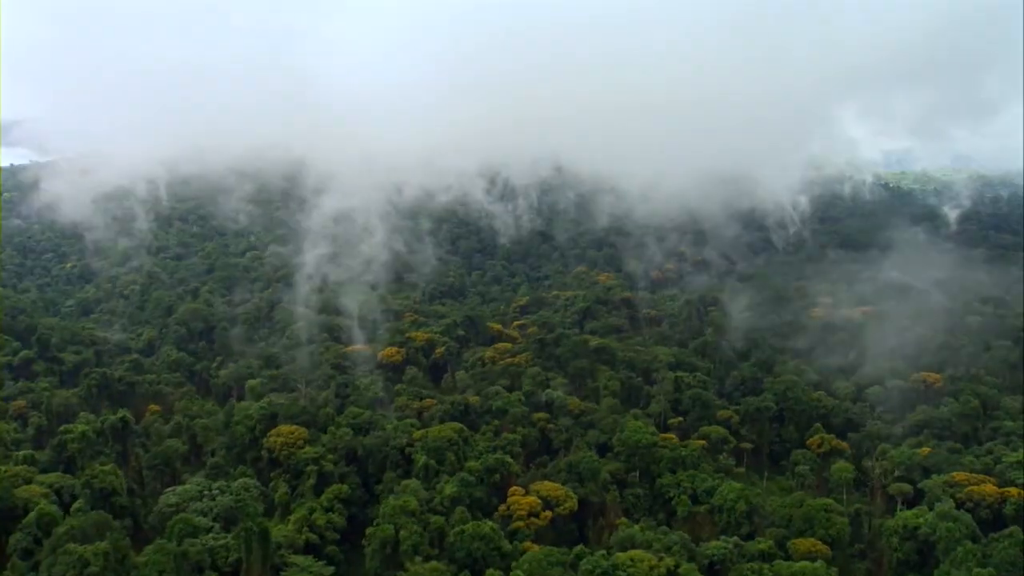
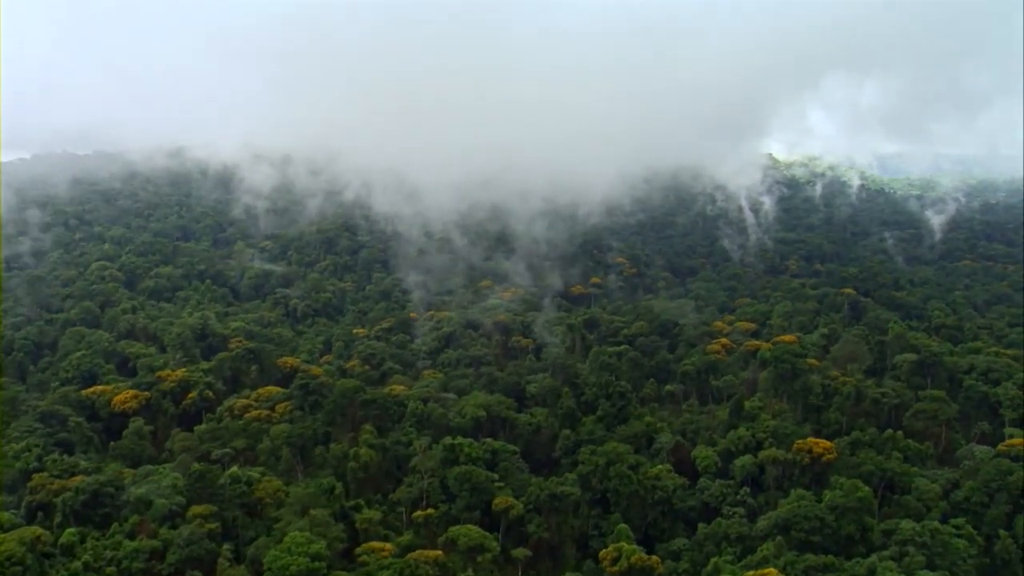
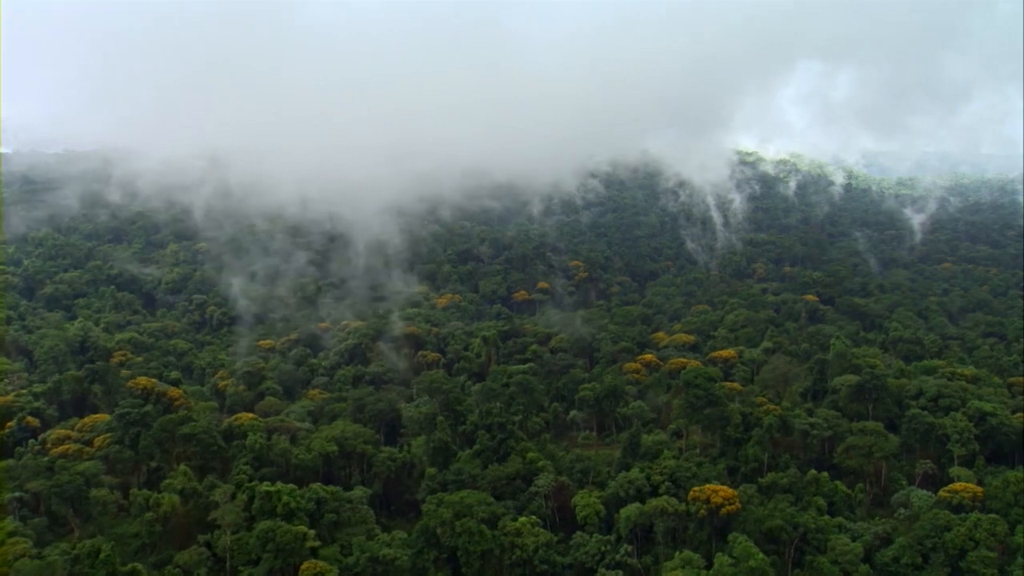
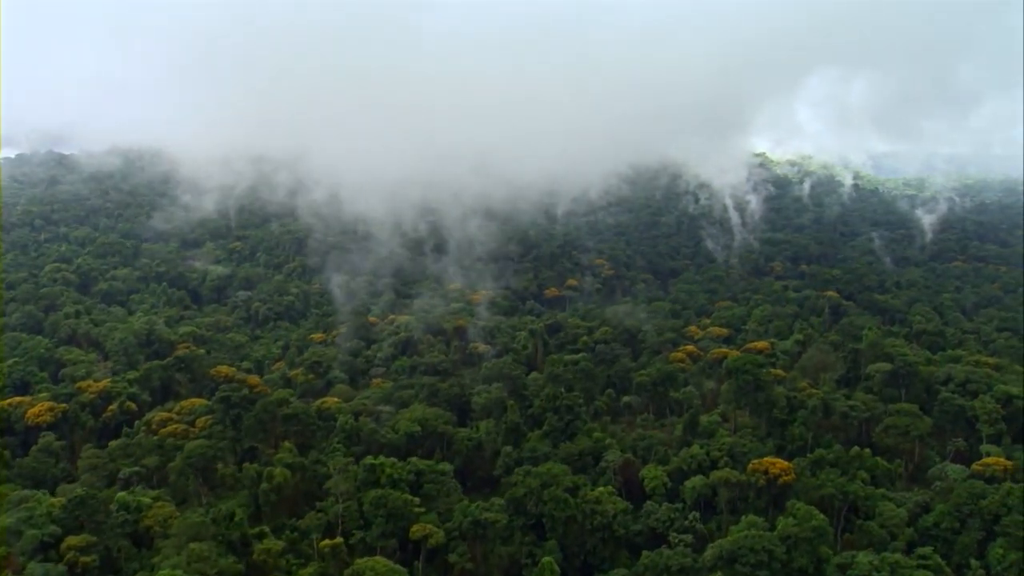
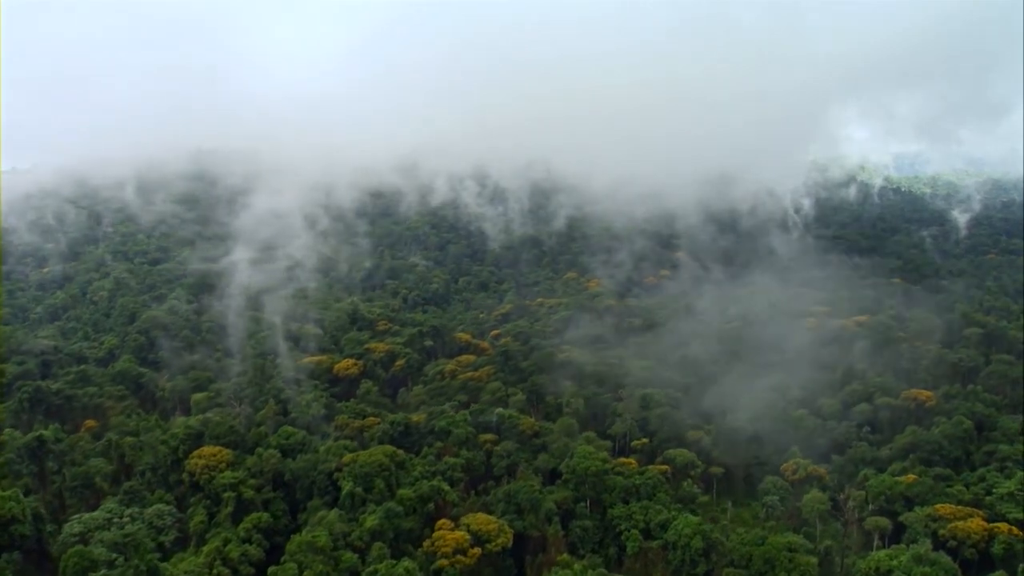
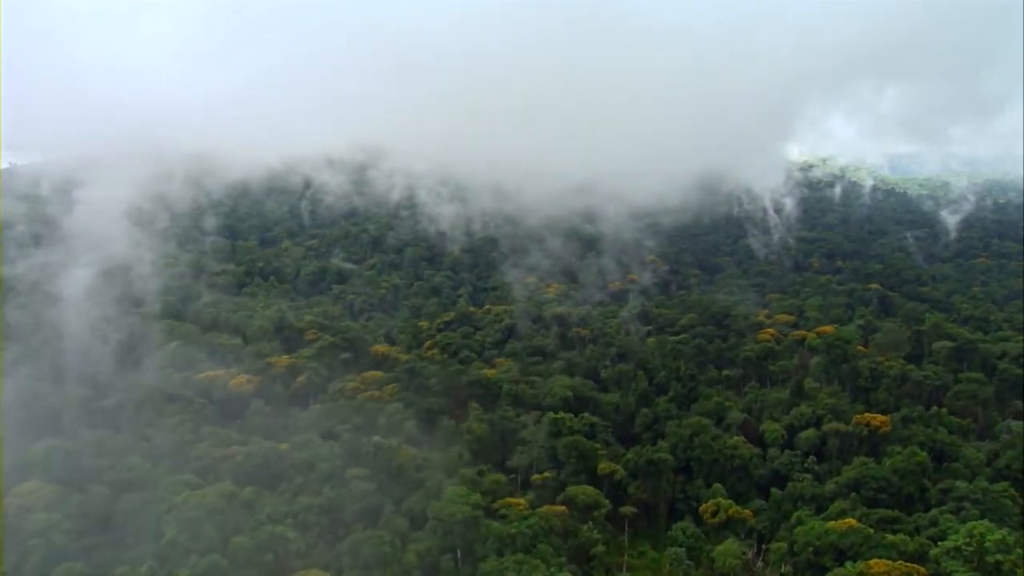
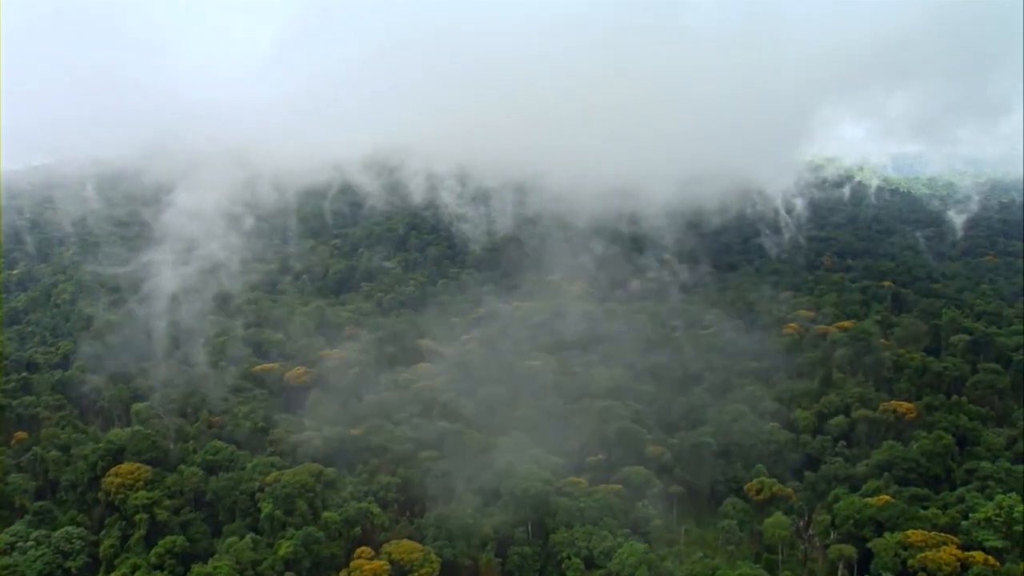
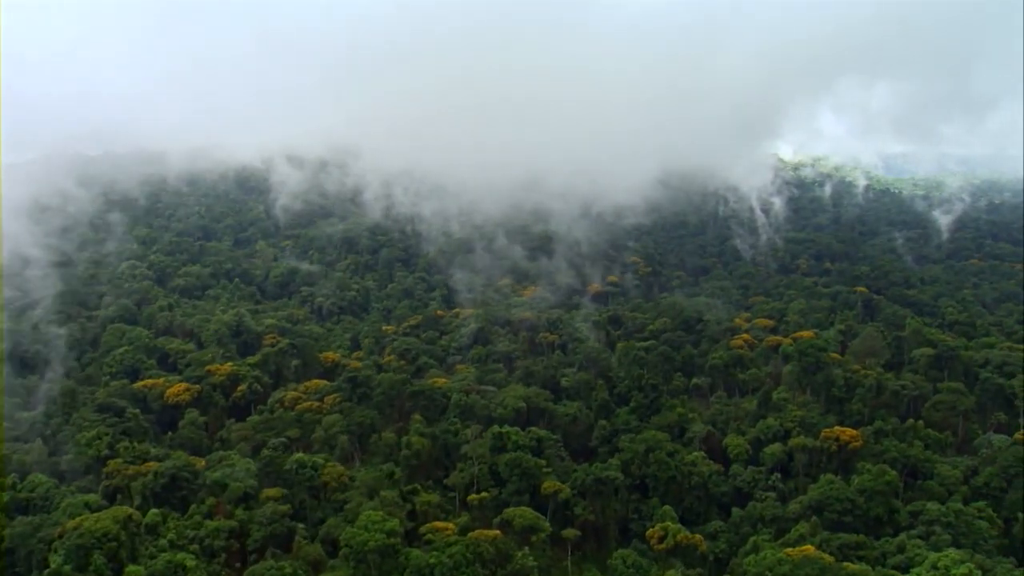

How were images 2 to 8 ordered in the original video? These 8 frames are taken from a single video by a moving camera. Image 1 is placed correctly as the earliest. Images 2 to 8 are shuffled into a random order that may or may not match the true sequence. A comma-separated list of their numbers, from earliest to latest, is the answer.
5, 7, 6, 8, 2, 4, 3
